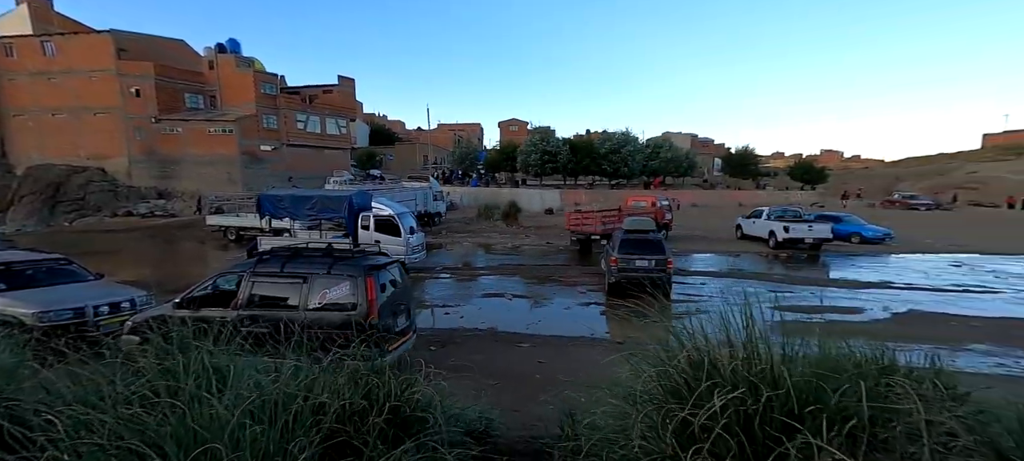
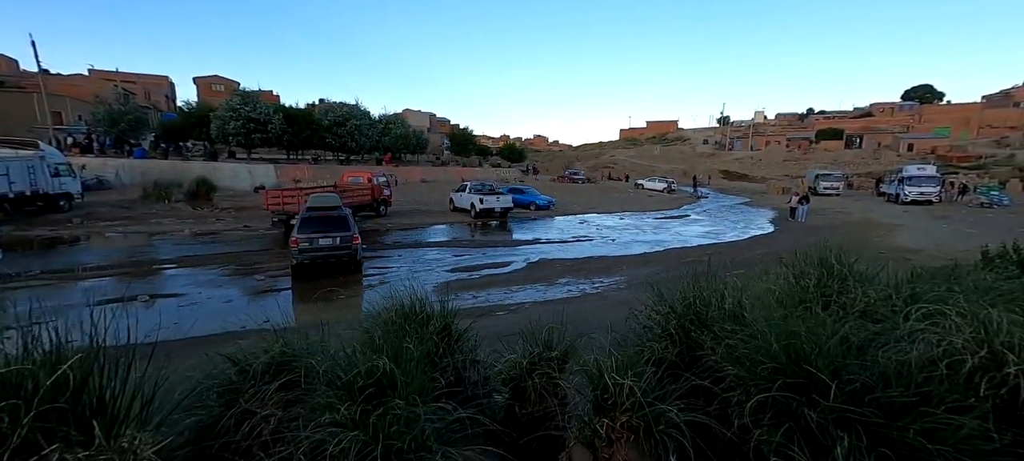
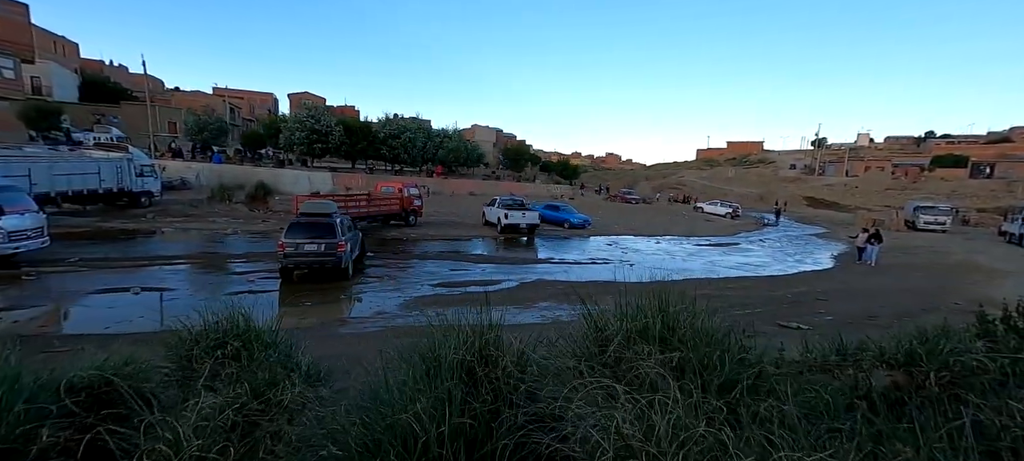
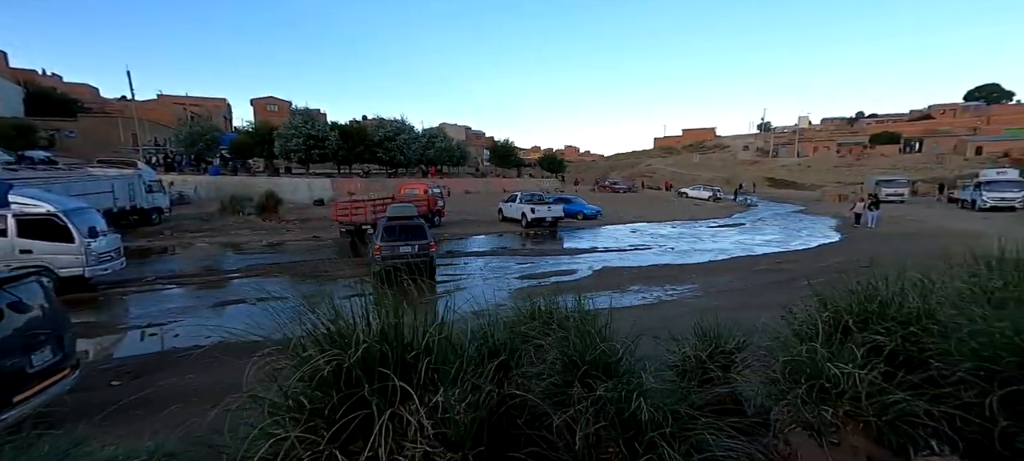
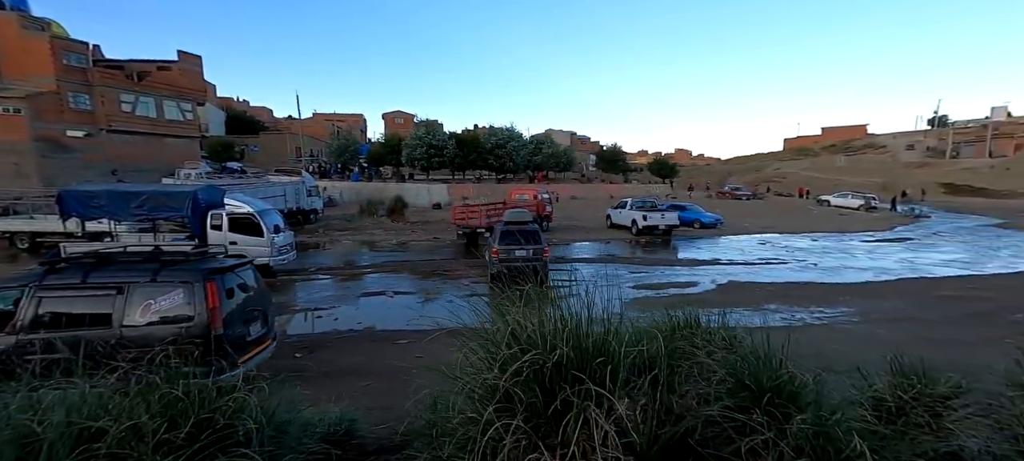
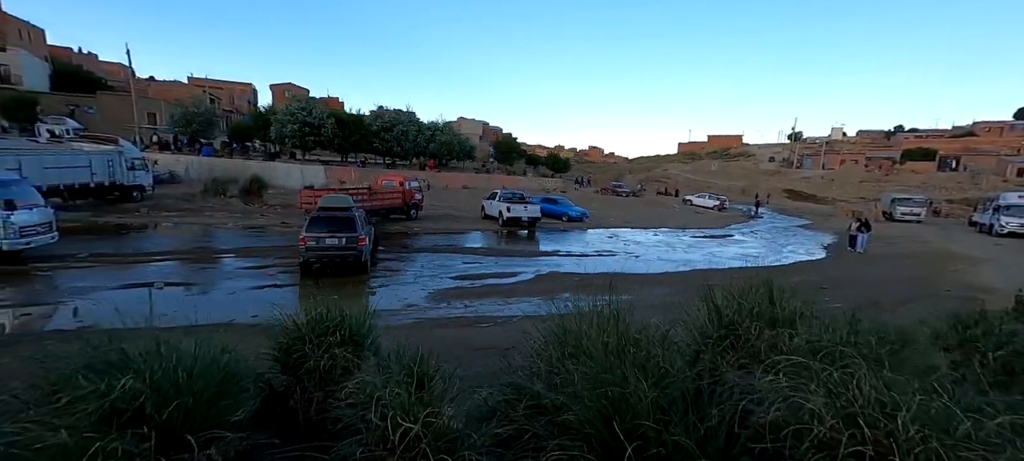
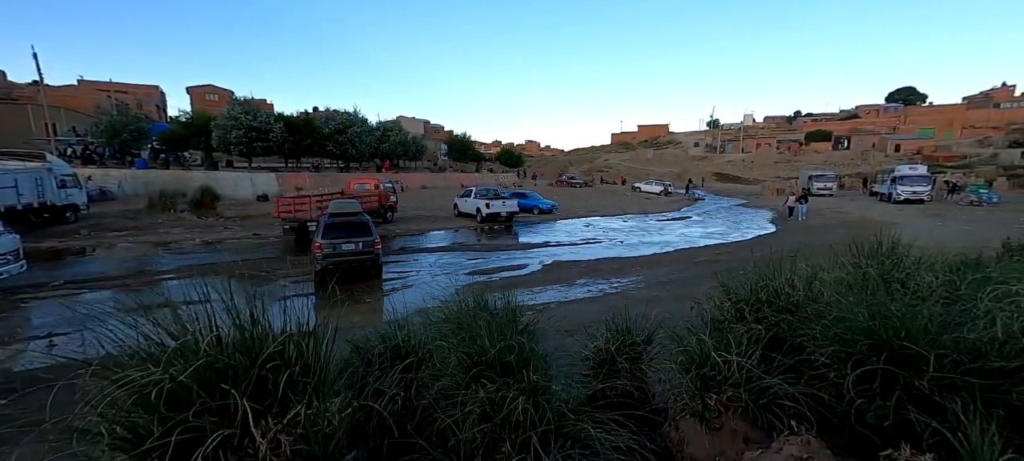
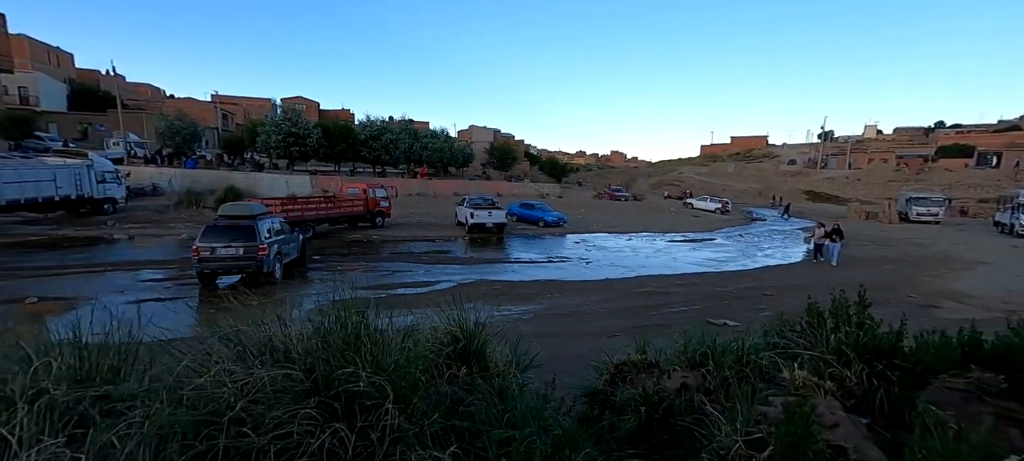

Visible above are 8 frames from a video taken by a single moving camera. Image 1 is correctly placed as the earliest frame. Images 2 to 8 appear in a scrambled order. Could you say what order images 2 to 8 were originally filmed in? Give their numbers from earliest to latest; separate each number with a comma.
5, 4, 7, 2, 6, 3, 8
